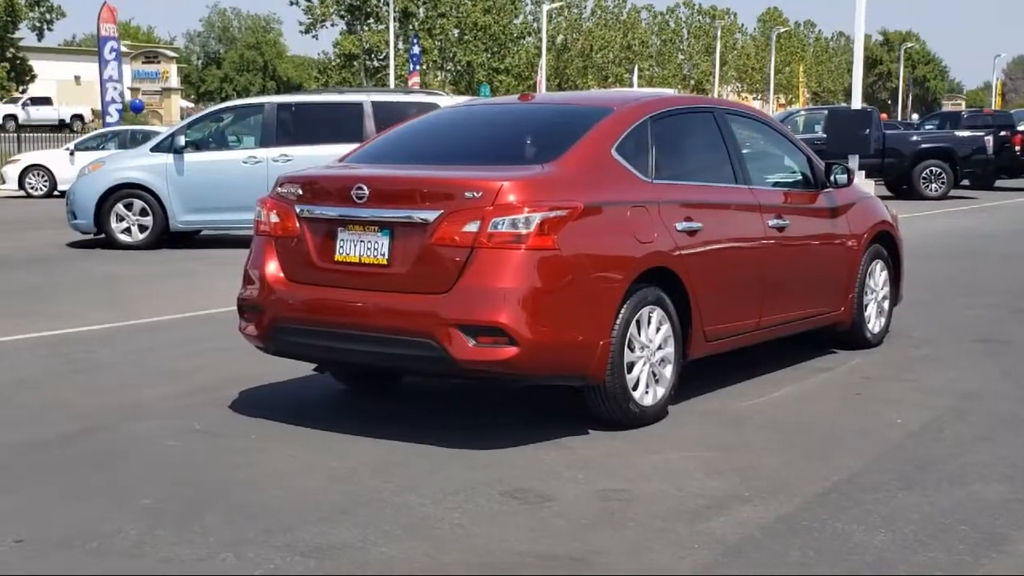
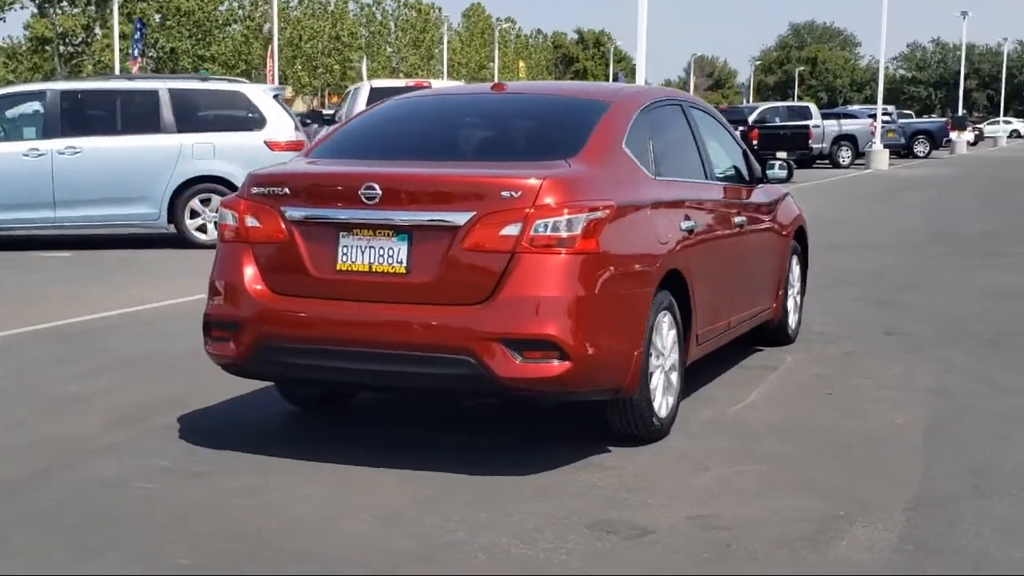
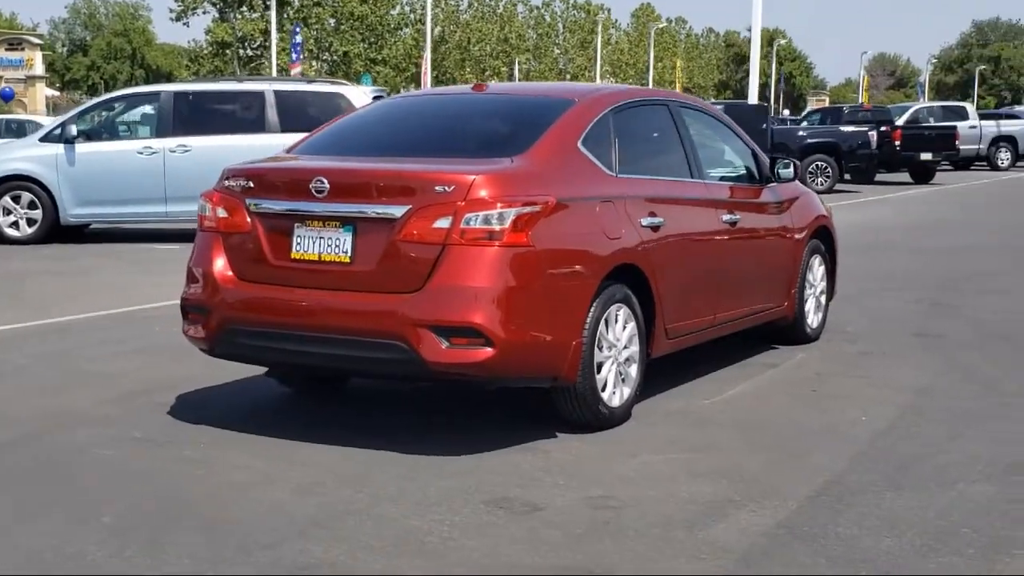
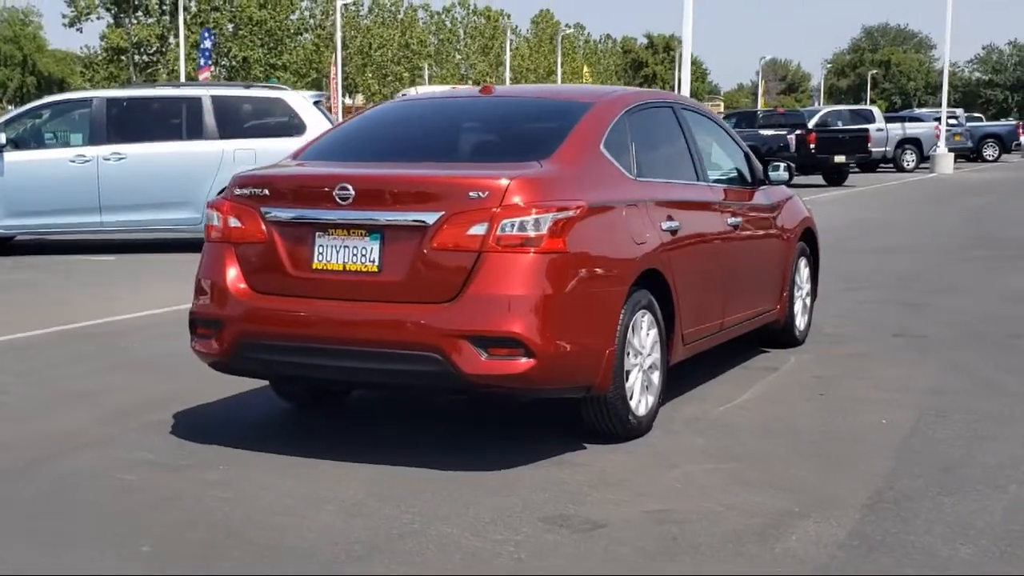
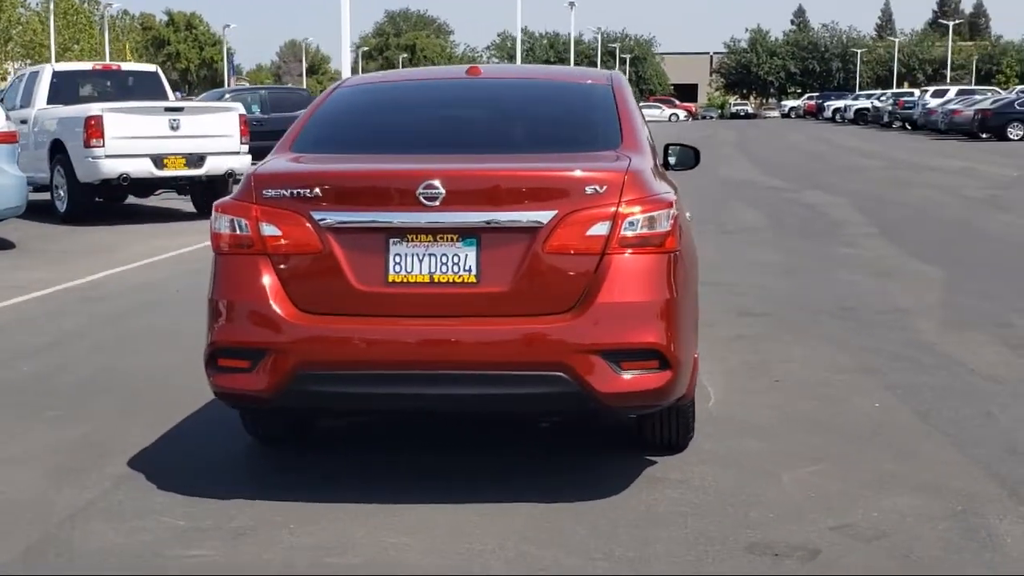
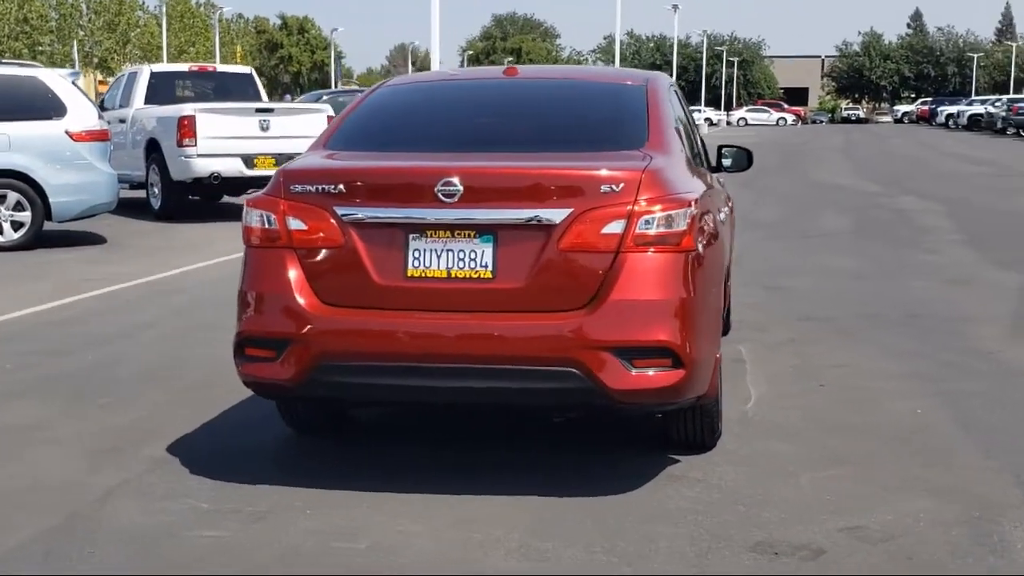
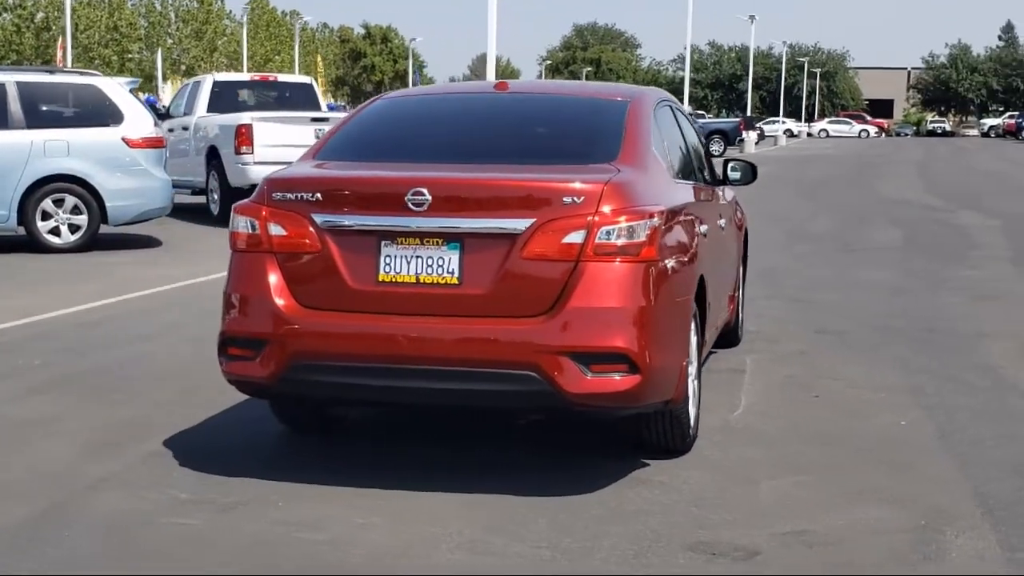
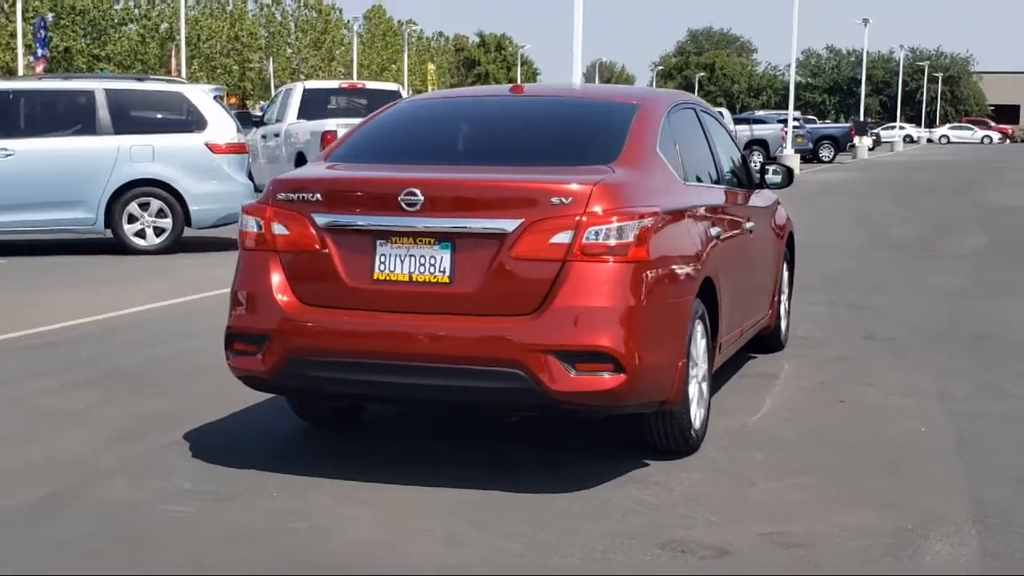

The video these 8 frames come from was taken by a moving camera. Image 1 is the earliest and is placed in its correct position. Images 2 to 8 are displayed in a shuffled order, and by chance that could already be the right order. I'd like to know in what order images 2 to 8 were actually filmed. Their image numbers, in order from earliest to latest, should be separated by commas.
3, 4, 2, 8, 7, 6, 5
